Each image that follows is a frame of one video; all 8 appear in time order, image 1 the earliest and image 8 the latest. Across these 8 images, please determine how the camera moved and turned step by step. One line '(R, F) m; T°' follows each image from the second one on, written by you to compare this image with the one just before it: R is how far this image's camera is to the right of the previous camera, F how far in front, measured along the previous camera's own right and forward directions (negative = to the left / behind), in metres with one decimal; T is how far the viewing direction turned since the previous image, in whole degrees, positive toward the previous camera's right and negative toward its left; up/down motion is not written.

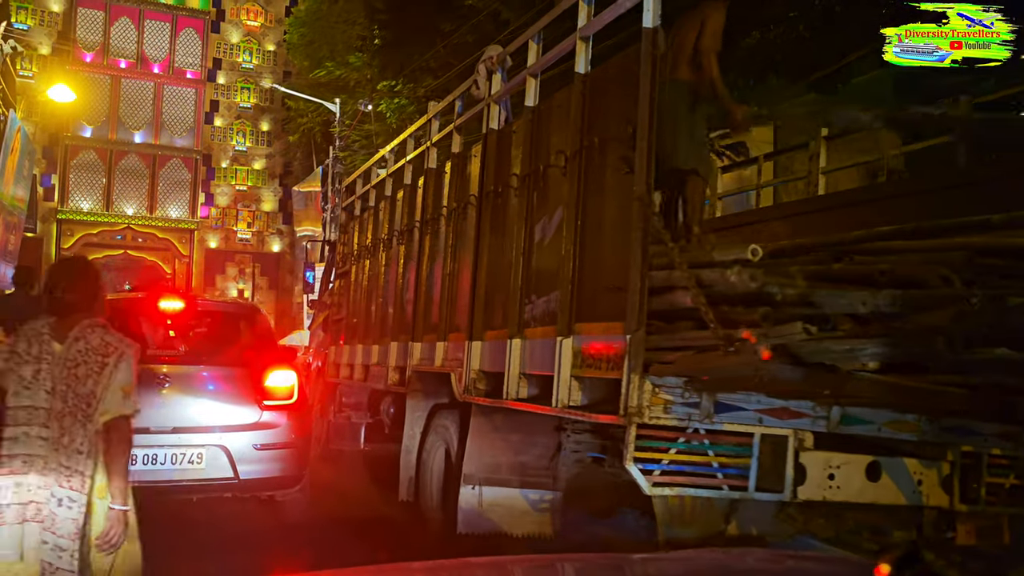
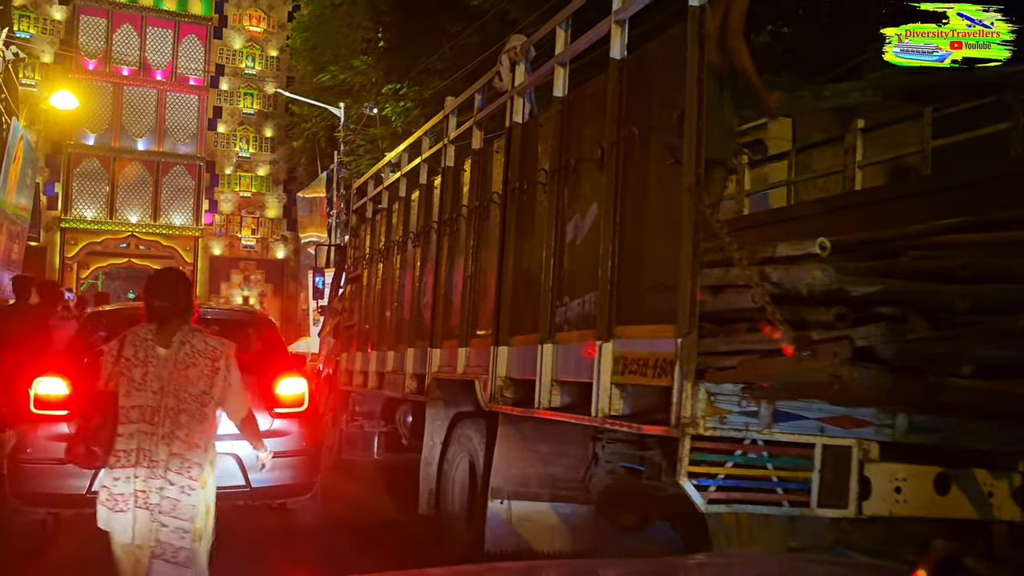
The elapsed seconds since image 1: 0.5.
(-0.1, +0.3) m; 0°
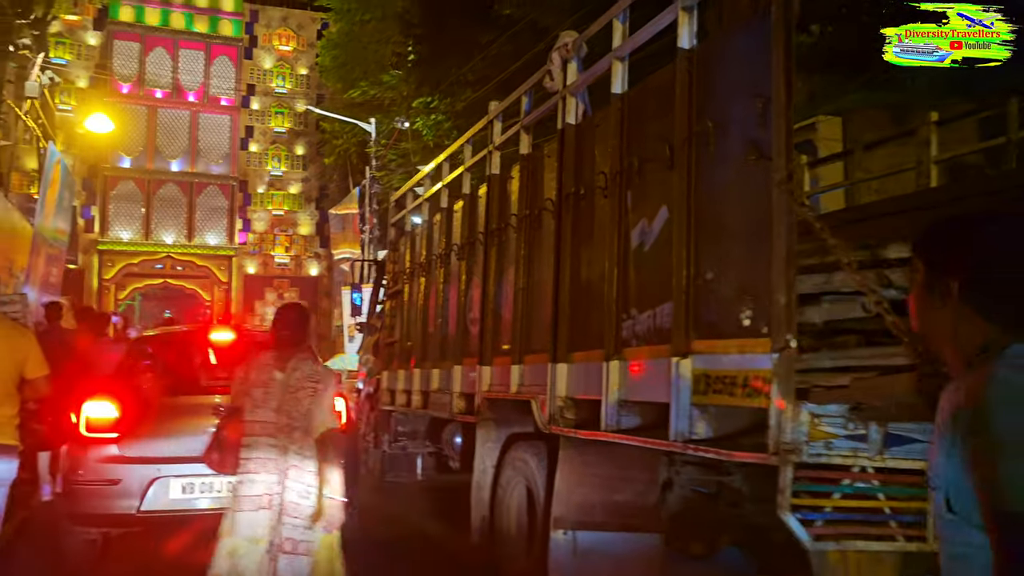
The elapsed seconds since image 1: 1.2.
(-0.1, +0.3) m; -2°
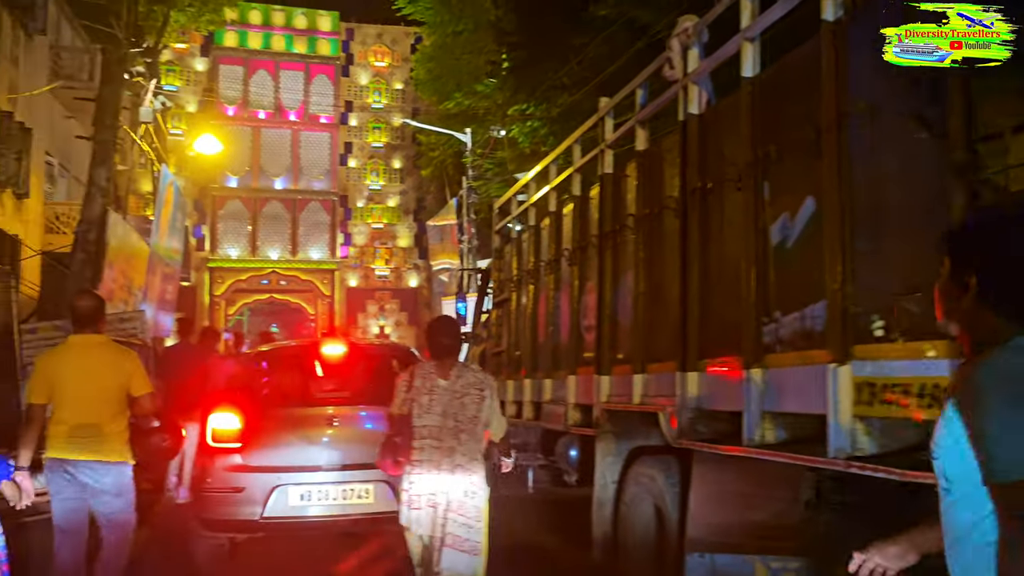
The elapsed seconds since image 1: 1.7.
(-0.1, +0.2) m; -6°
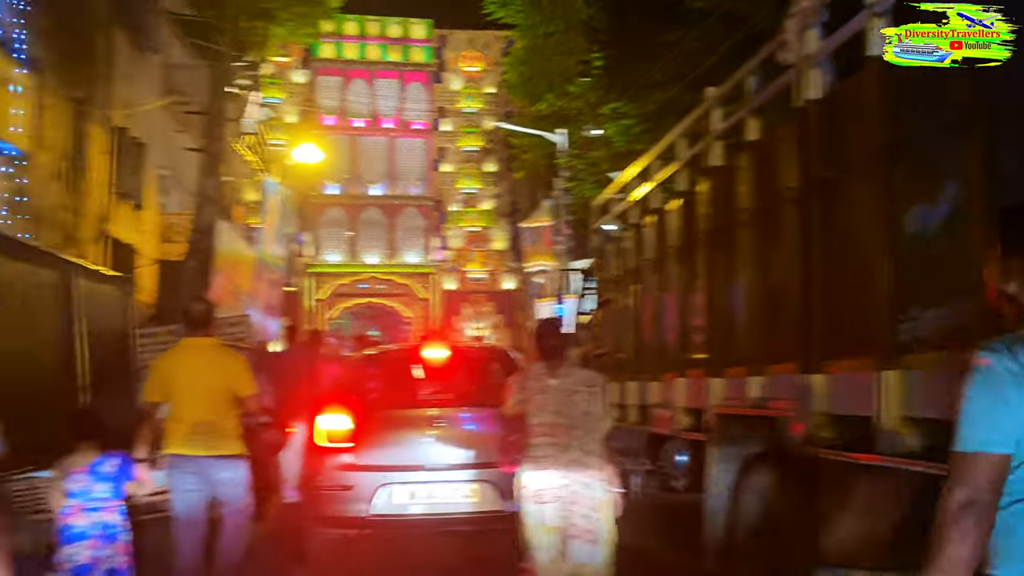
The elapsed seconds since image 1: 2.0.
(-0.1, +0.1) m; -6°
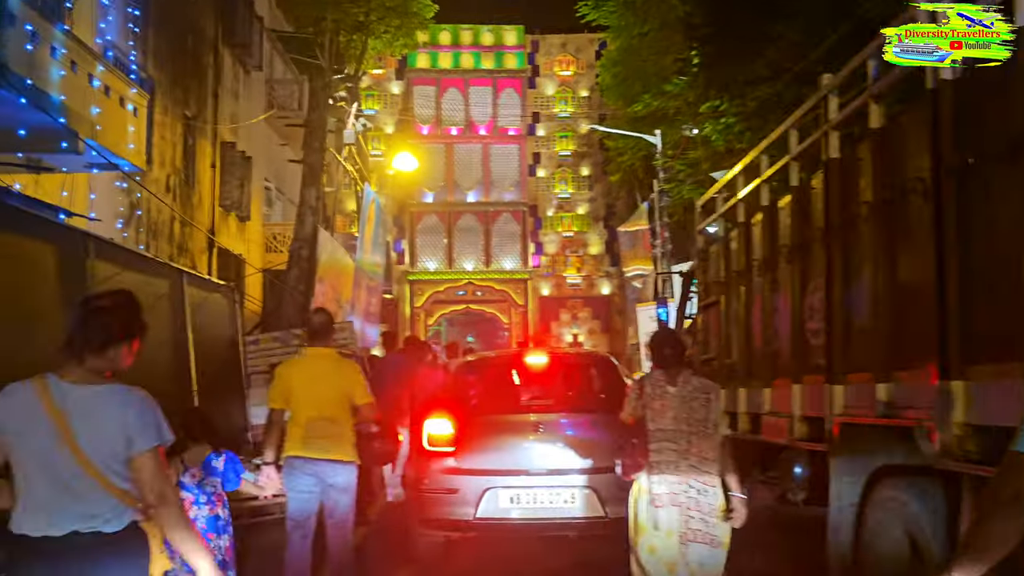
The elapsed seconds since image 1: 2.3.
(0.0, +0.2) m; -6°
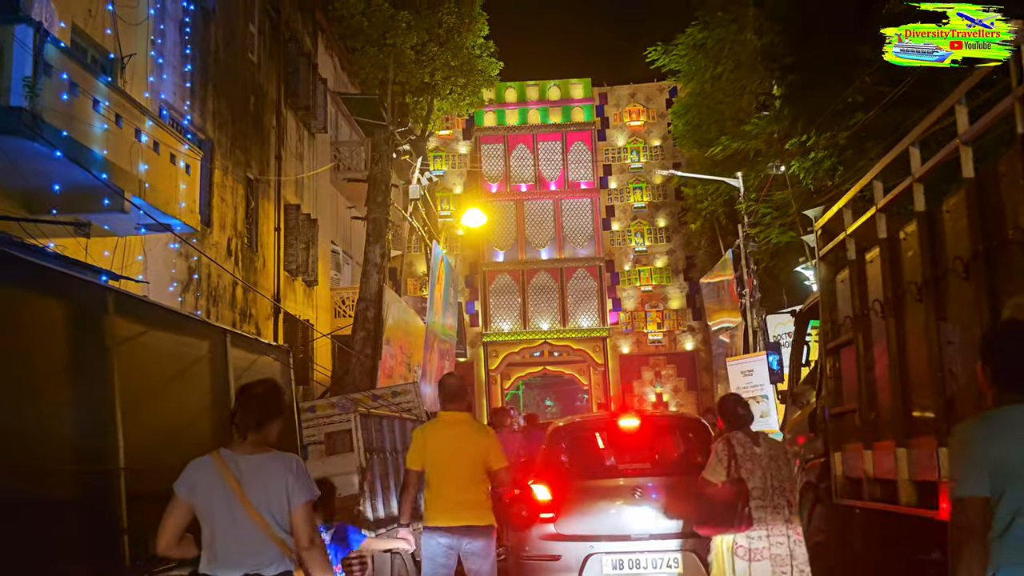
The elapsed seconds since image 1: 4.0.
(-0.1, +1.2) m; -5°
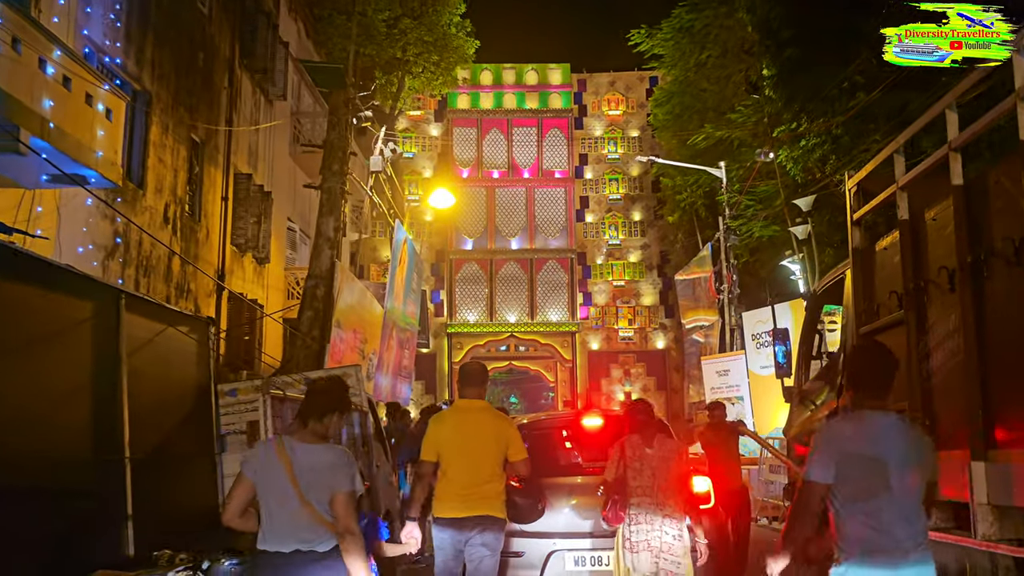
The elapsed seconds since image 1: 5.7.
(+0.1, +1.3) m; +2°
